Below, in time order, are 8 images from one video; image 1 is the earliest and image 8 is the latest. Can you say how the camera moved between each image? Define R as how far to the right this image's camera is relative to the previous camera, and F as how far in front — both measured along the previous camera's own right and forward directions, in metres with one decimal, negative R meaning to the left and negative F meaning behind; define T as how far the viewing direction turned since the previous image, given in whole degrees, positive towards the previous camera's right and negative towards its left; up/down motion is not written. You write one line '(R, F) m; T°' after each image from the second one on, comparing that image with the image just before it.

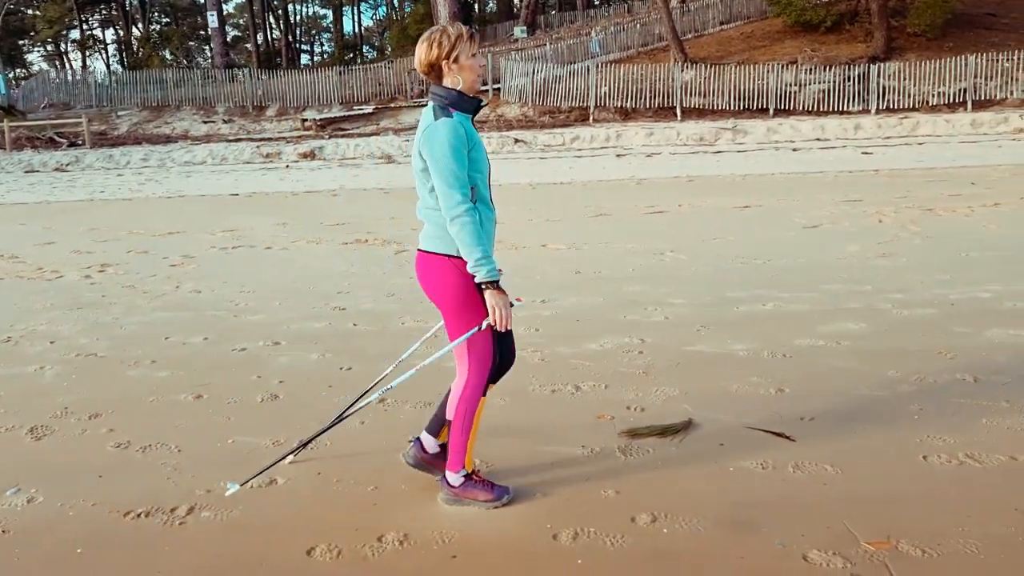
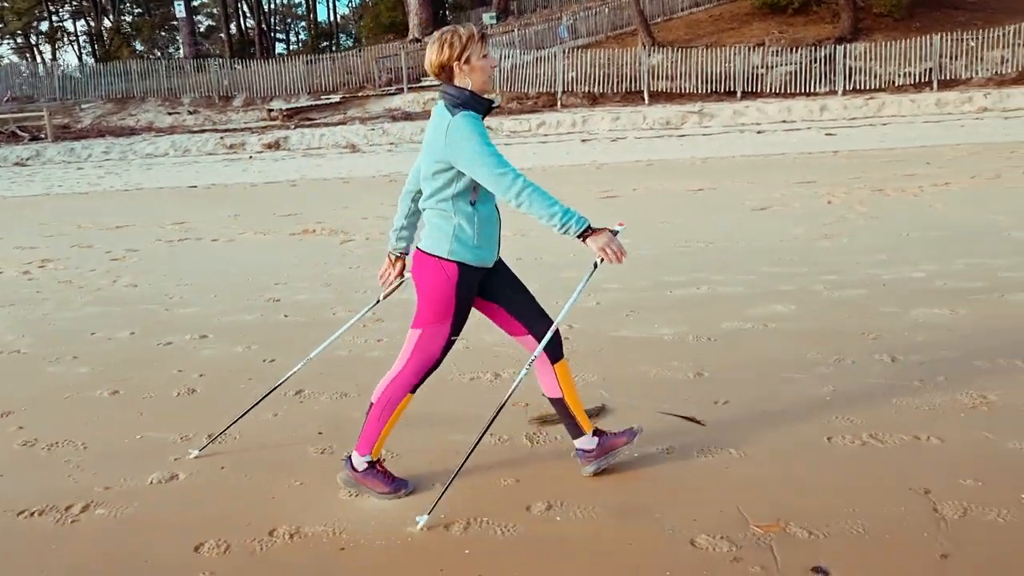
(+0.3, 0.0) m; +1°
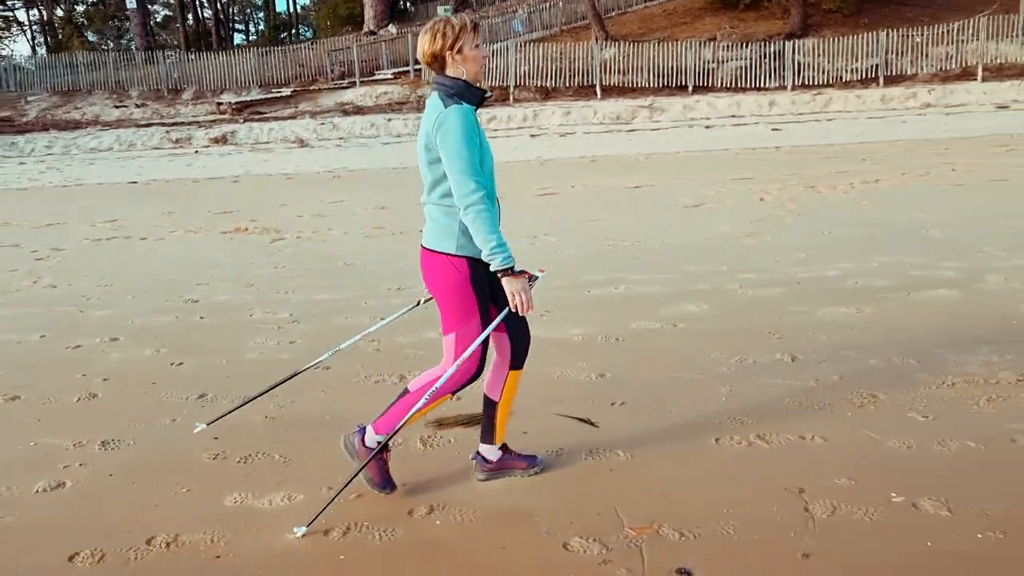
(+0.3, 0.0) m; +2°
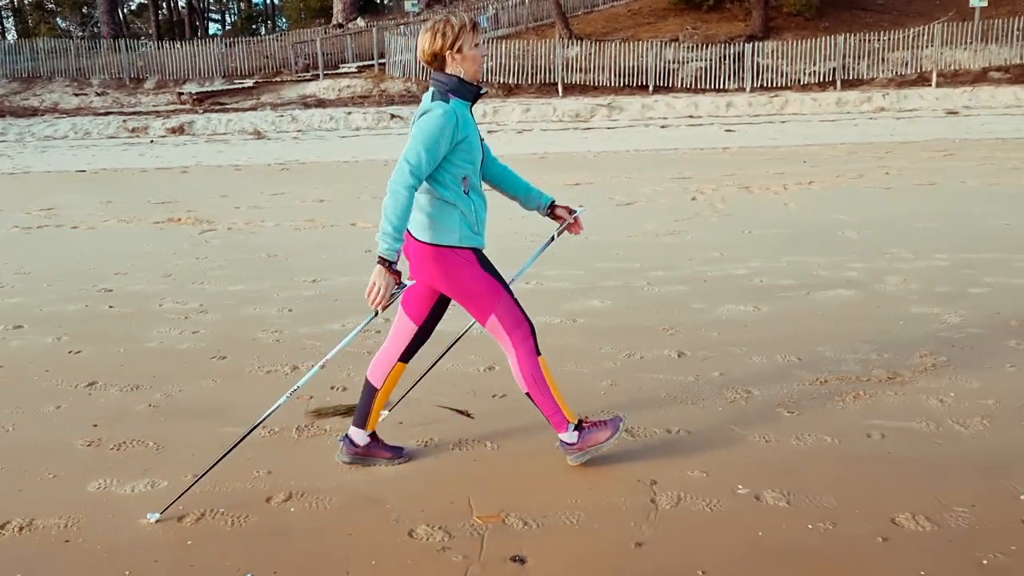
(+0.4, -0.1) m; +1°
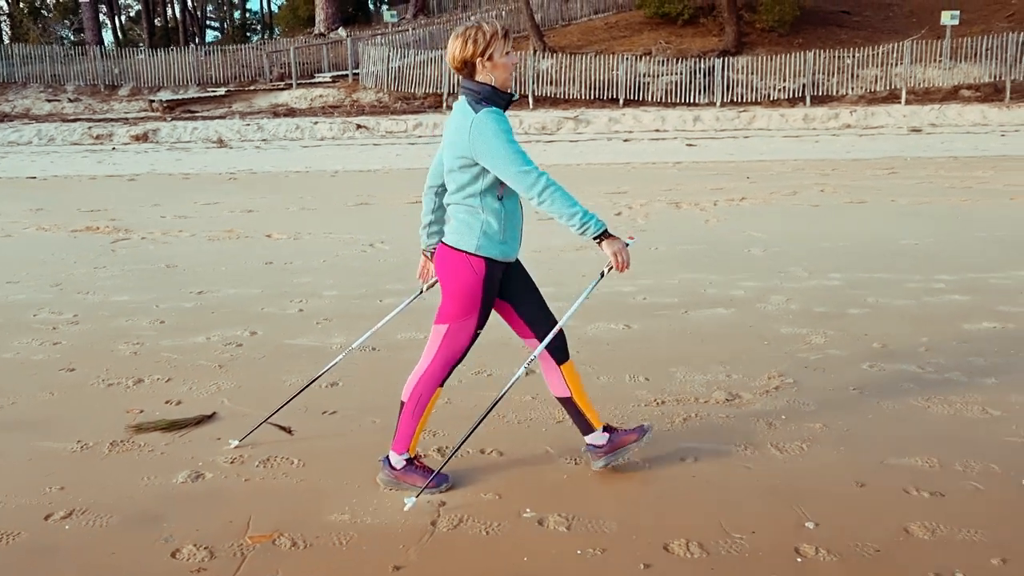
(+0.7, 0.0) m; 0°
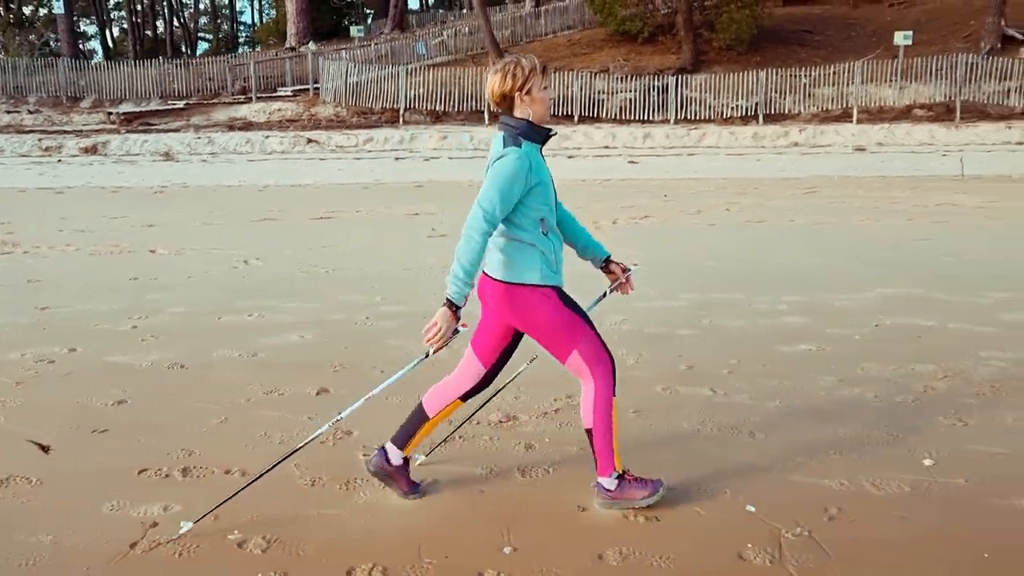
(+0.9, 0.0) m; 0°
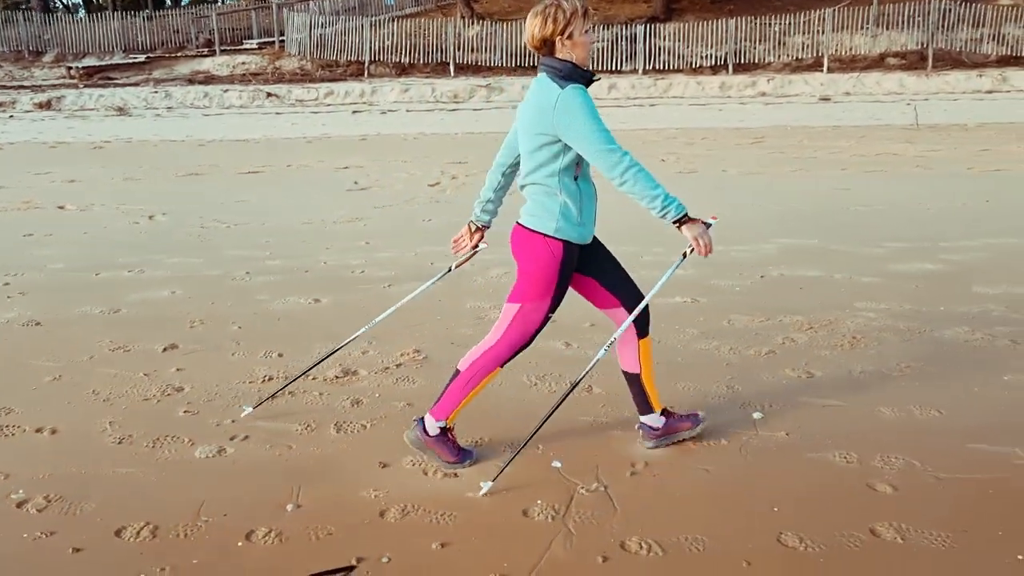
(+0.7, +0.1) m; 0°
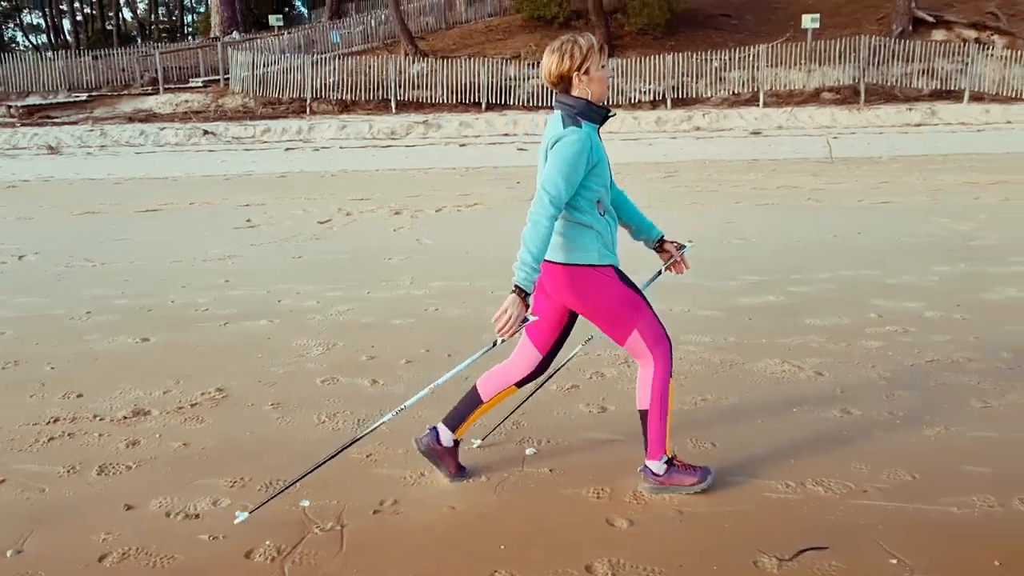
(+0.8, 0.0) m; +1°
